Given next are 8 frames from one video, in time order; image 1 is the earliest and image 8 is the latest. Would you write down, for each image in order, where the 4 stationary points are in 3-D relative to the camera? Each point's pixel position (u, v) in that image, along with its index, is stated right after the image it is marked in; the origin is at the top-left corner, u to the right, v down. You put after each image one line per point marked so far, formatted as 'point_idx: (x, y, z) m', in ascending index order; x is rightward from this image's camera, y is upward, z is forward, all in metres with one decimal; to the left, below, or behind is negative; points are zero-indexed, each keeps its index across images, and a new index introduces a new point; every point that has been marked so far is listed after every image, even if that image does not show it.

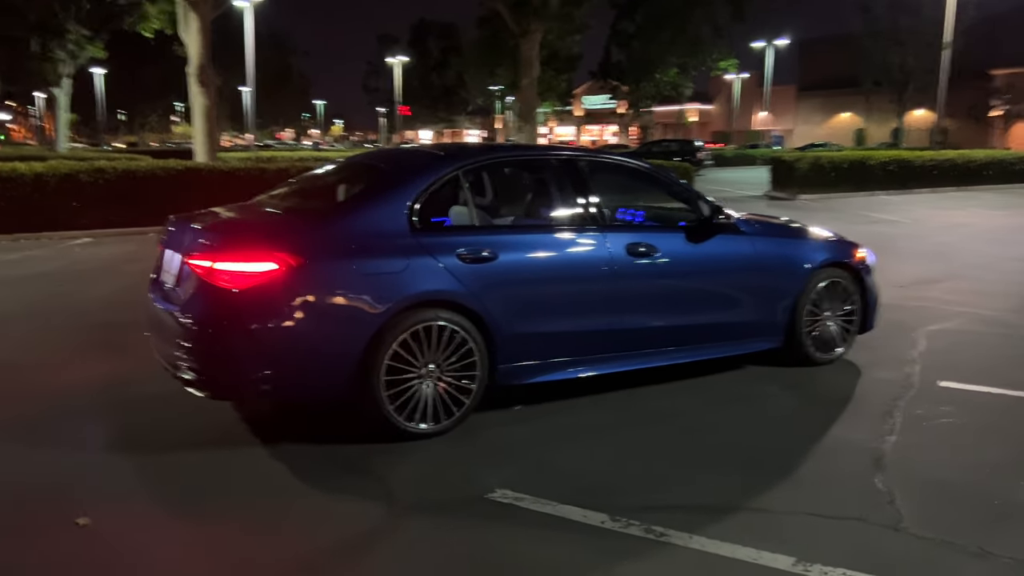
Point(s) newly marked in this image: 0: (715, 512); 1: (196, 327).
0: (+1.0, -1.1, +4.1) m
1: (-1.8, -0.2, +4.8) m
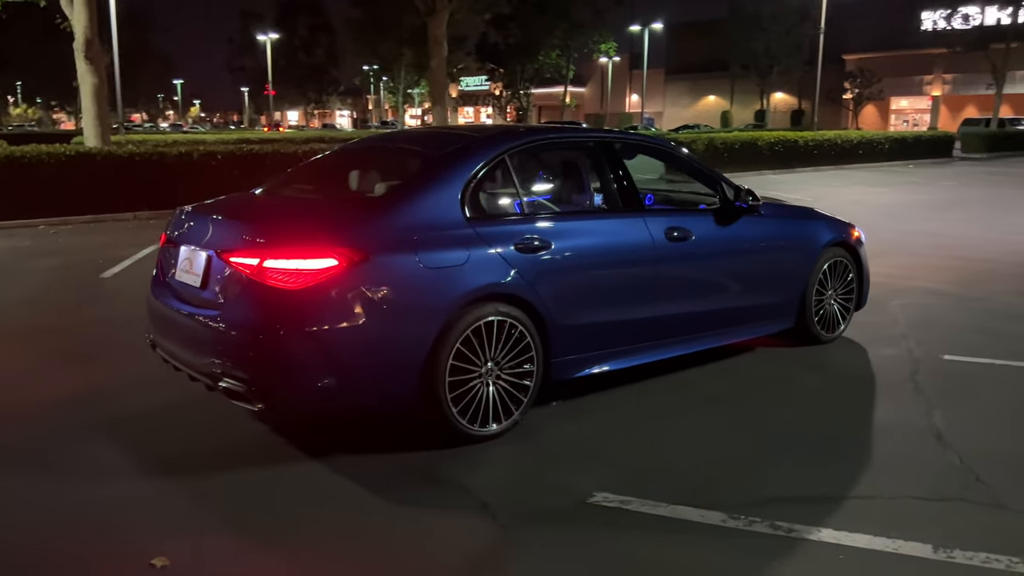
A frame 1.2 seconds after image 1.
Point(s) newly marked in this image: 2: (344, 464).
0: (+1.5, -1.1, +4.1) m
1: (-1.4, -0.2, +4.3) m
2: (-0.9, -0.9, +4.5) m
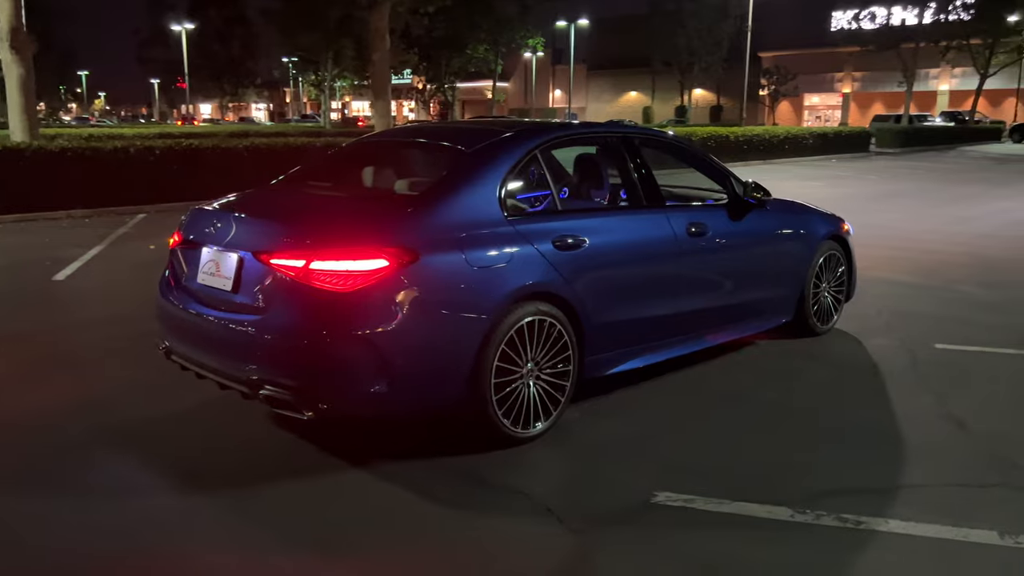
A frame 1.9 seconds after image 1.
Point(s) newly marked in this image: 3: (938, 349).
0: (+1.9, -1.0, +4.1) m
1: (-1.1, -0.3, +4.1) m
2: (-0.7, -1.0, +4.4) m
3: (+3.5, -0.5, +6.8) m
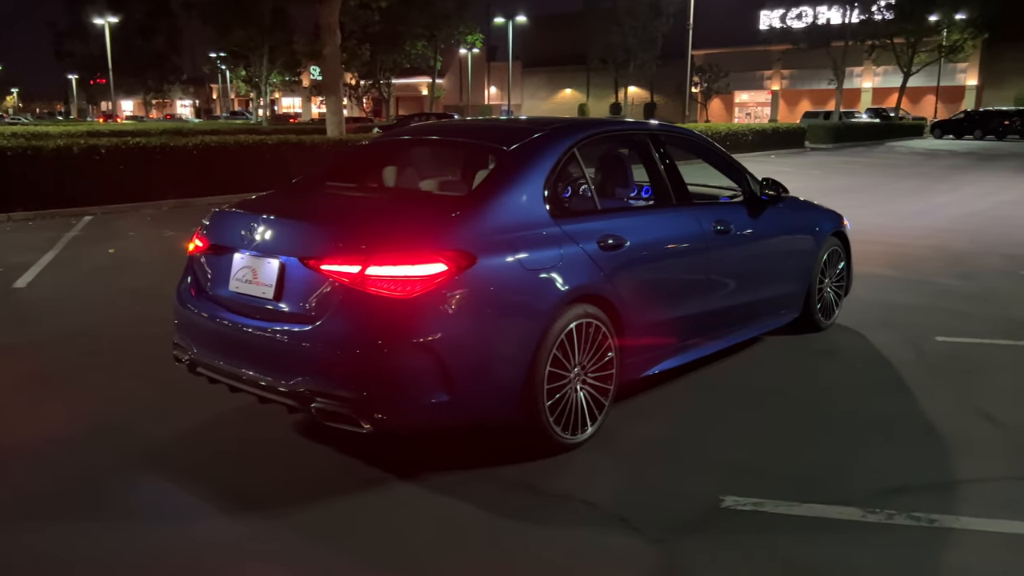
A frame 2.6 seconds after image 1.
0: (+2.2, -1.0, +4.1) m
1: (-0.8, -0.3, +3.9) m
2: (-0.4, -1.0, +4.2) m
3: (+3.6, -0.4, +7.0) m
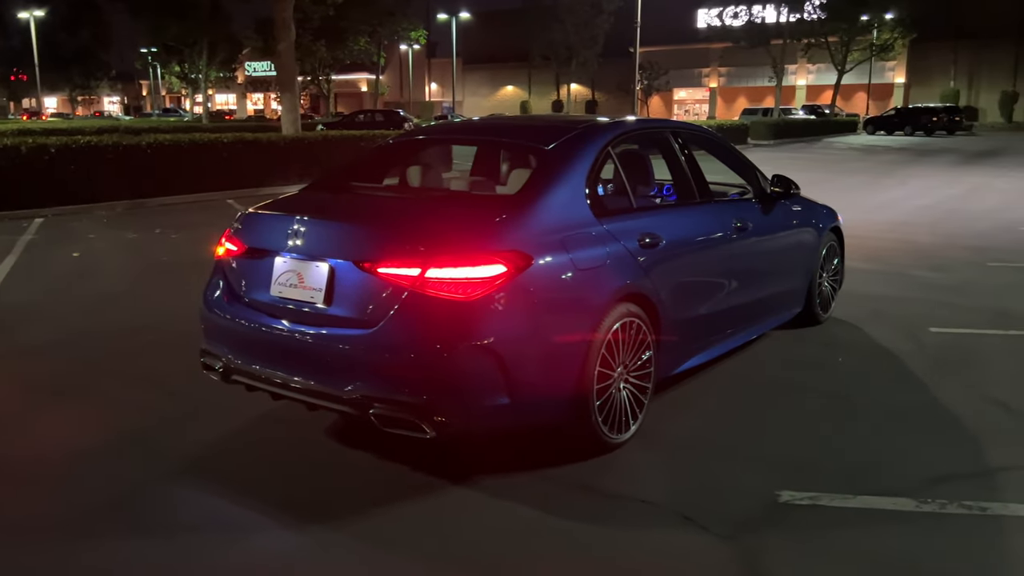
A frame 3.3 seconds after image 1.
0: (+2.4, -1.0, +4.3) m
1: (-0.5, -0.3, +3.8) m
2: (-0.1, -1.0, +4.1) m
3: (+3.7, -0.4, +7.2) m
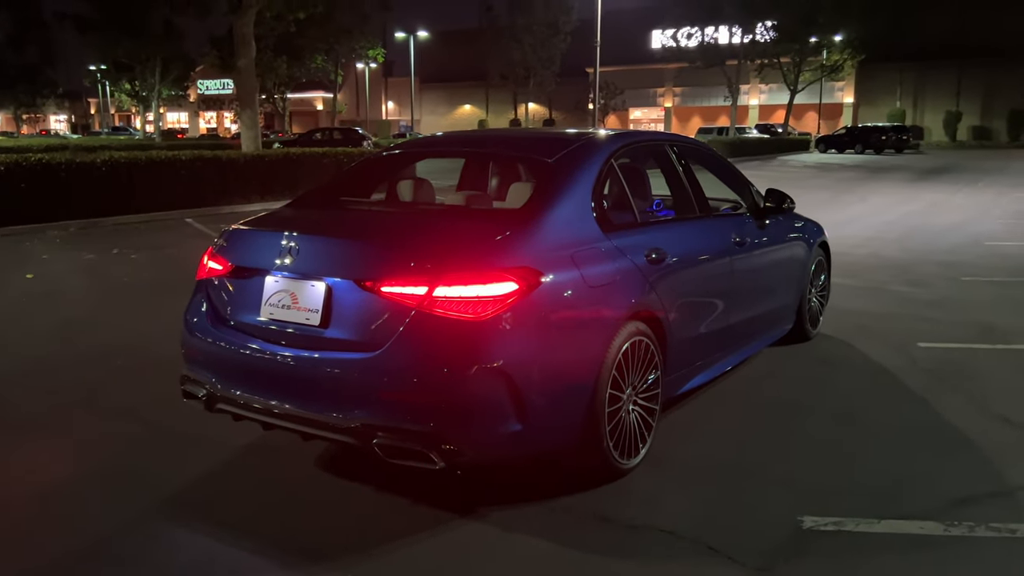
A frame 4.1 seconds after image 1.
0: (+2.5, -1.0, +4.1) m
1: (-0.4, -0.4, +3.5) m
2: (0.0, -1.1, +3.9) m
3: (+3.6, -0.5, +7.1) m
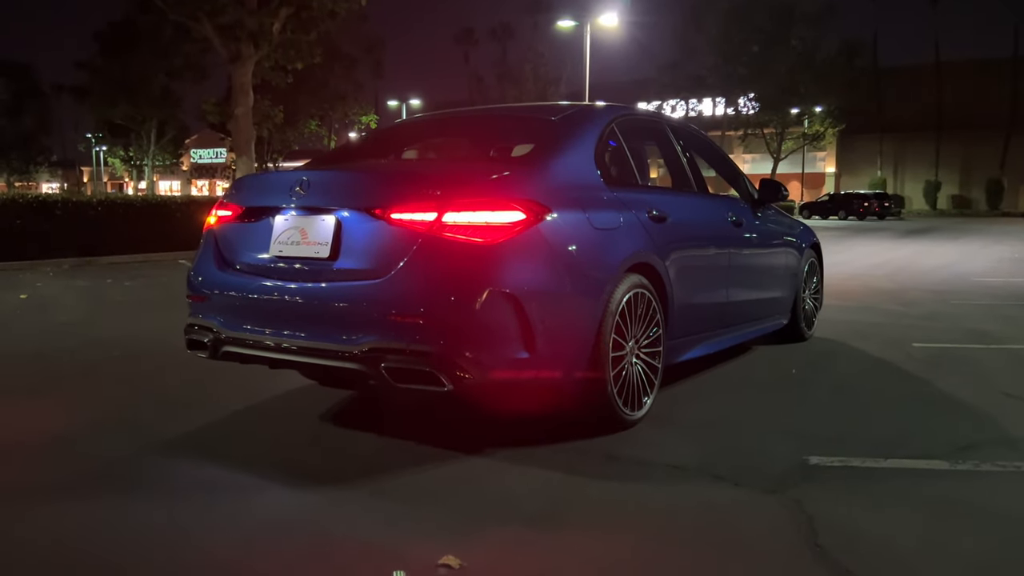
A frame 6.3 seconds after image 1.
0: (+2.5, -0.8, +4.2) m
1: (-0.4, -0.1, +3.5) m
2: (0.0, -0.8, +3.9) m
3: (+3.5, -0.5, +7.2) m
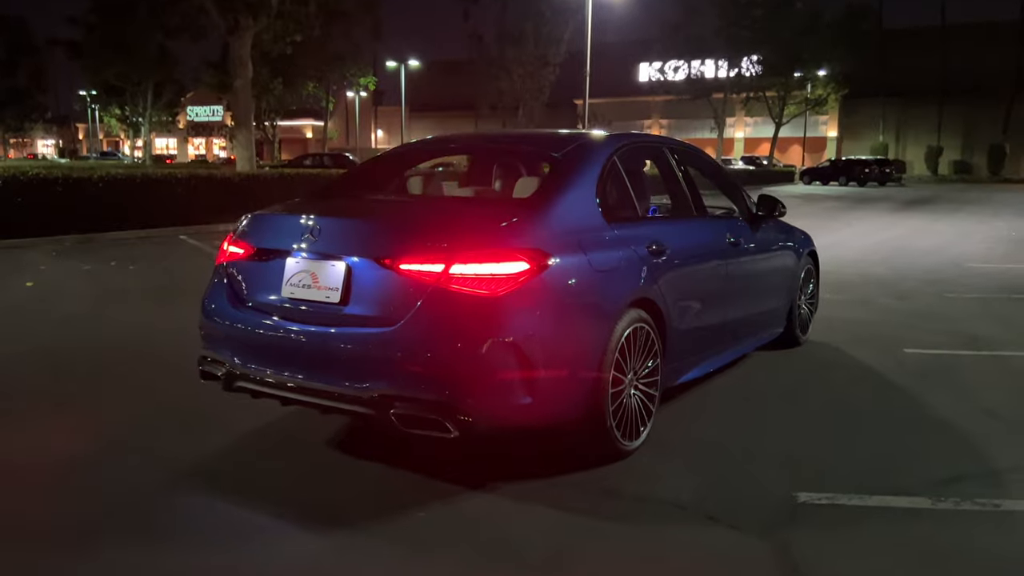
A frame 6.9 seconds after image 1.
0: (+2.5, -1.0, +4.3) m
1: (-0.4, -0.3, +3.7) m
2: (0.0, -1.0, +4.0) m
3: (+3.5, -0.6, +7.4) m
